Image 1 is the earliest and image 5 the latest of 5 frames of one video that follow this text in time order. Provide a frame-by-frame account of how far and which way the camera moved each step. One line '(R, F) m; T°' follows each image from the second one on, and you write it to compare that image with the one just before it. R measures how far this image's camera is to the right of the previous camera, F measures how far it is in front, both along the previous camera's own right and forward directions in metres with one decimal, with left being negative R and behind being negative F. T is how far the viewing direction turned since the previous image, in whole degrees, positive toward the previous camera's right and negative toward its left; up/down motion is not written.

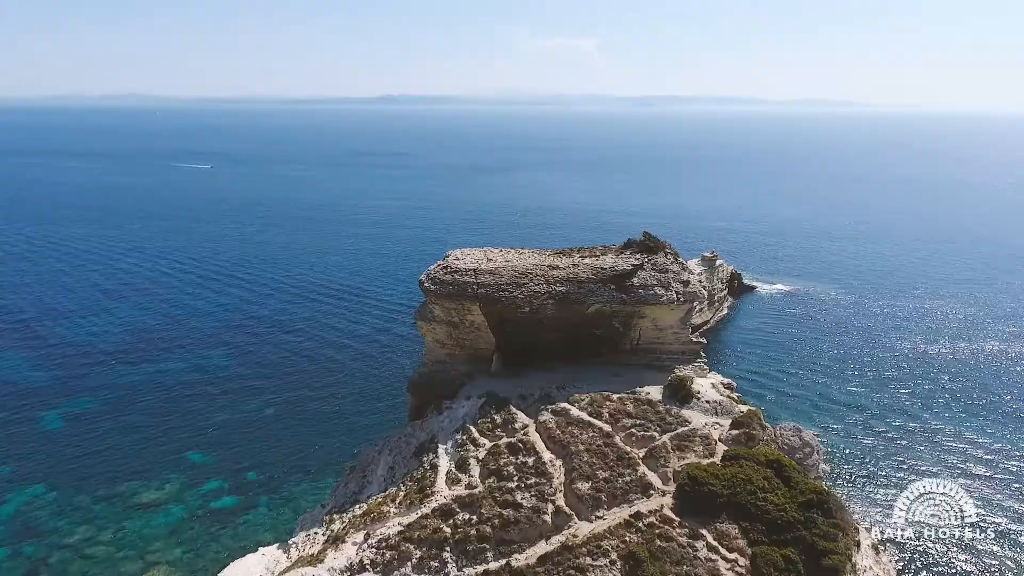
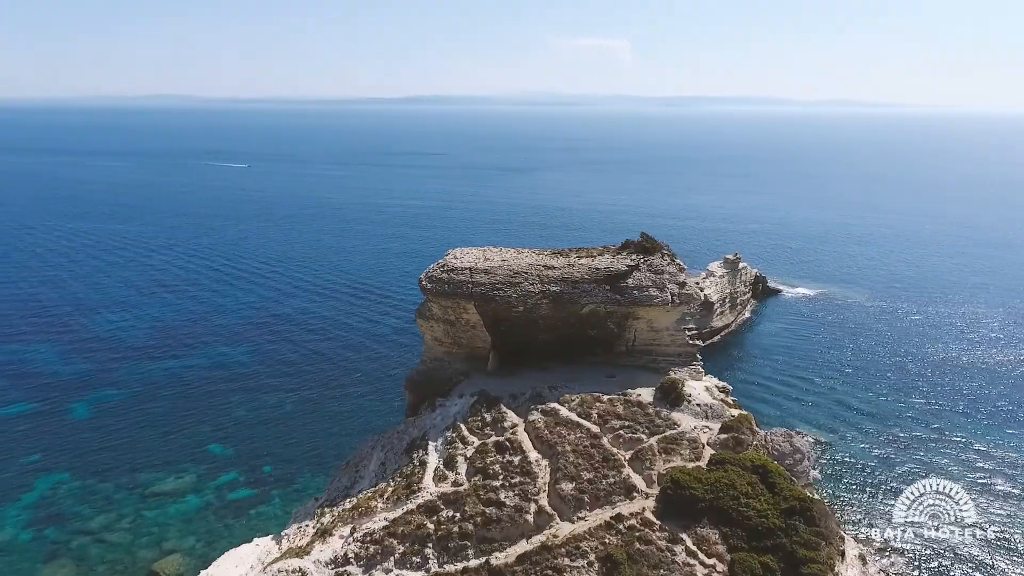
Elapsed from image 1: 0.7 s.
(+1.4, 0.0) m; -3°
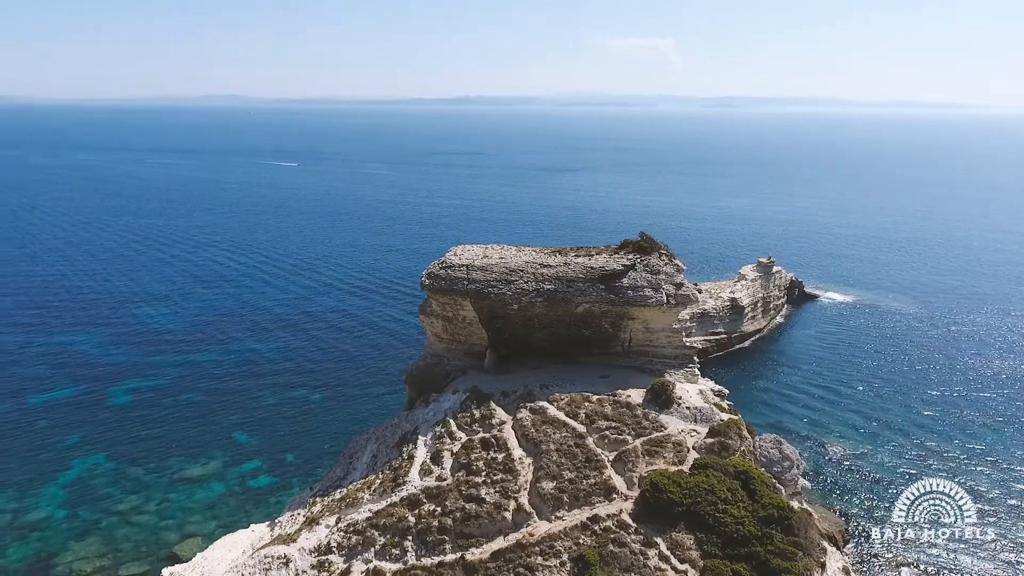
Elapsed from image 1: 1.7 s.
(+1.8, +0.1) m; -4°
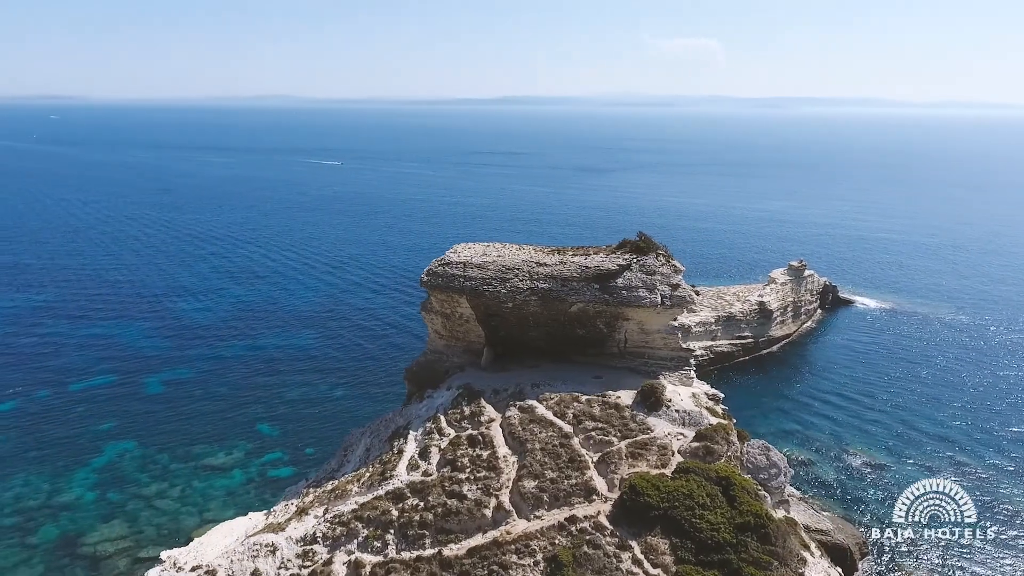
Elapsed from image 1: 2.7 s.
(+1.6, +0.1) m; -4°
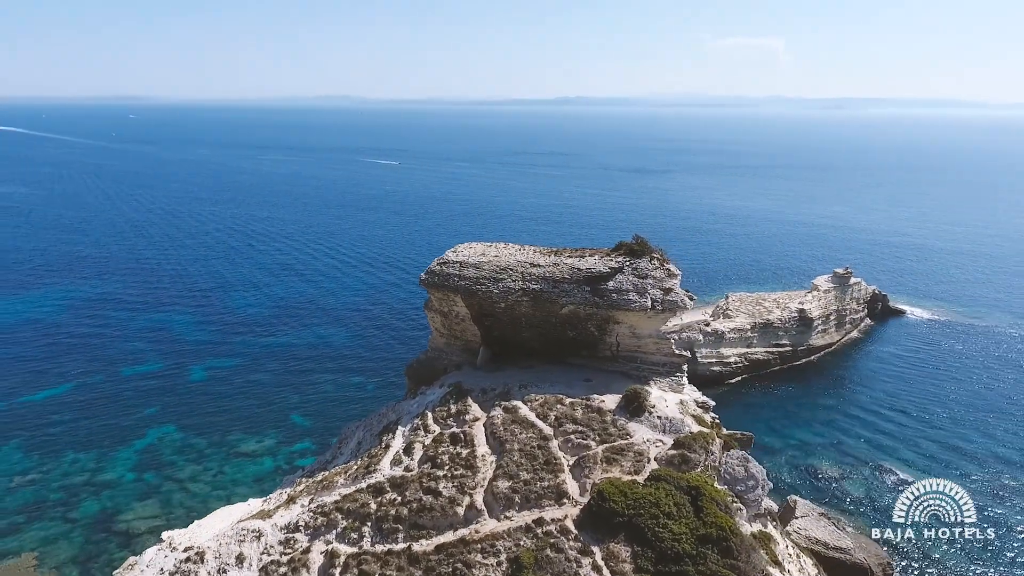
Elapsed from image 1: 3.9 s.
(+2.3, +0.1) m; -5°
